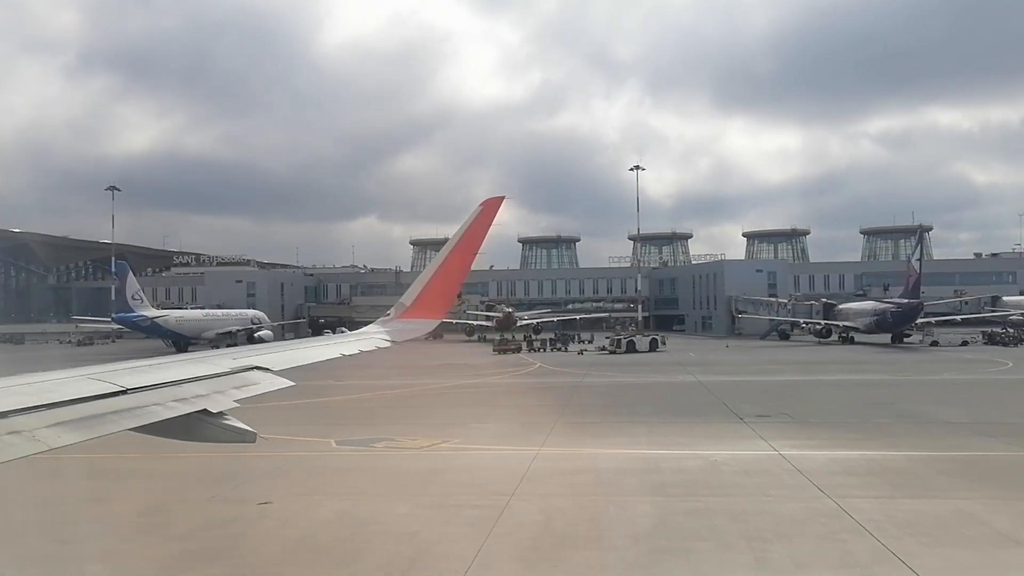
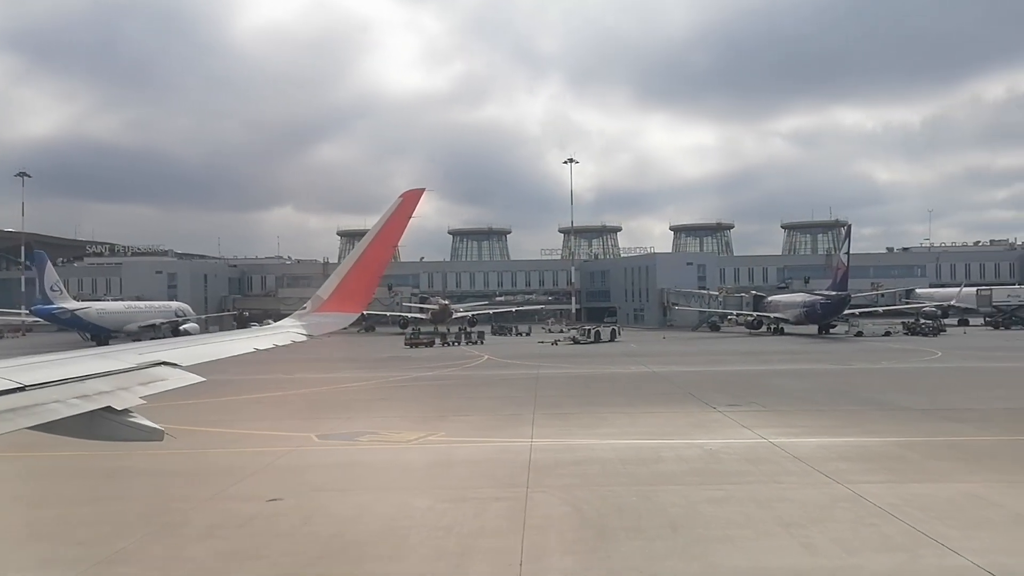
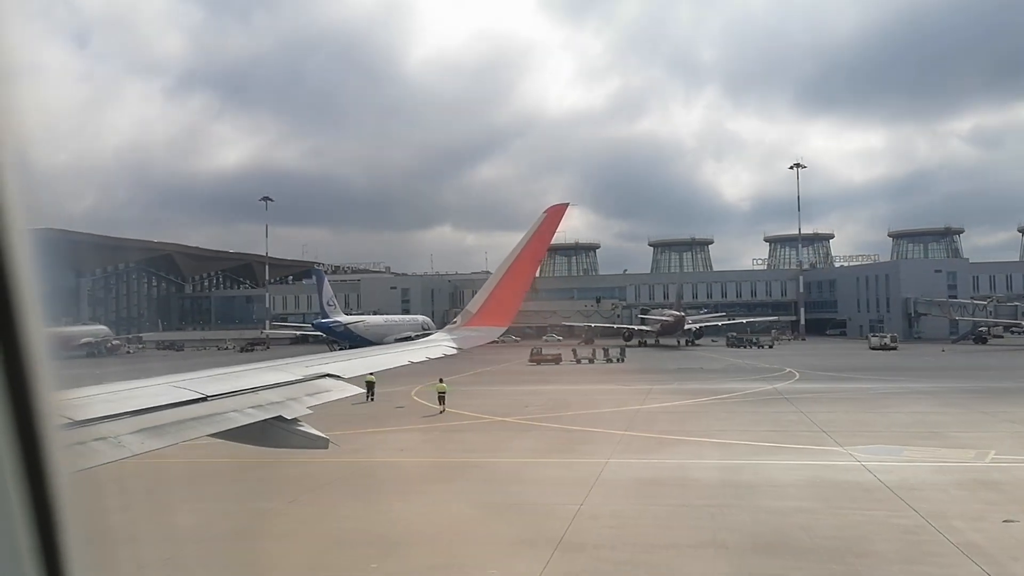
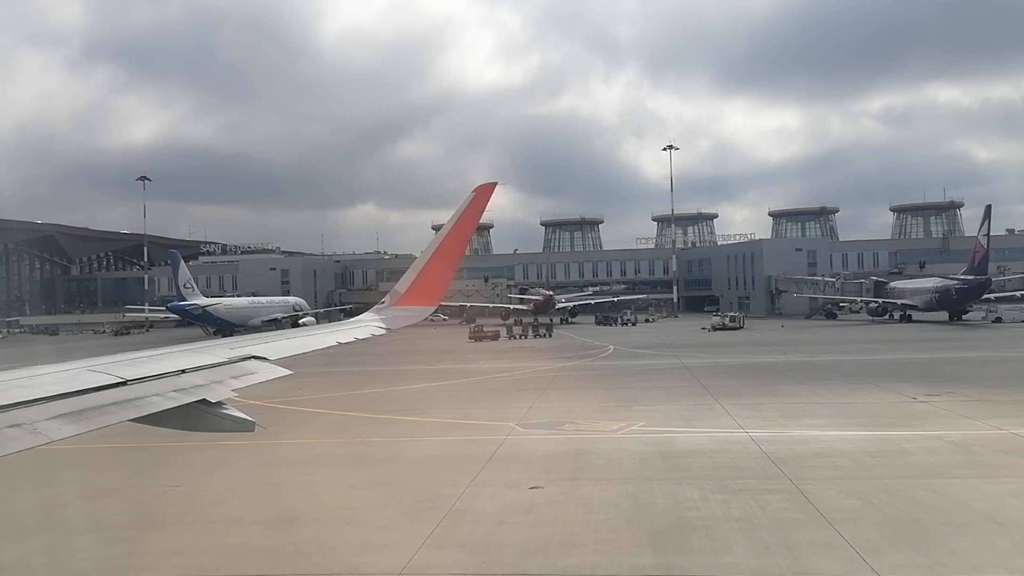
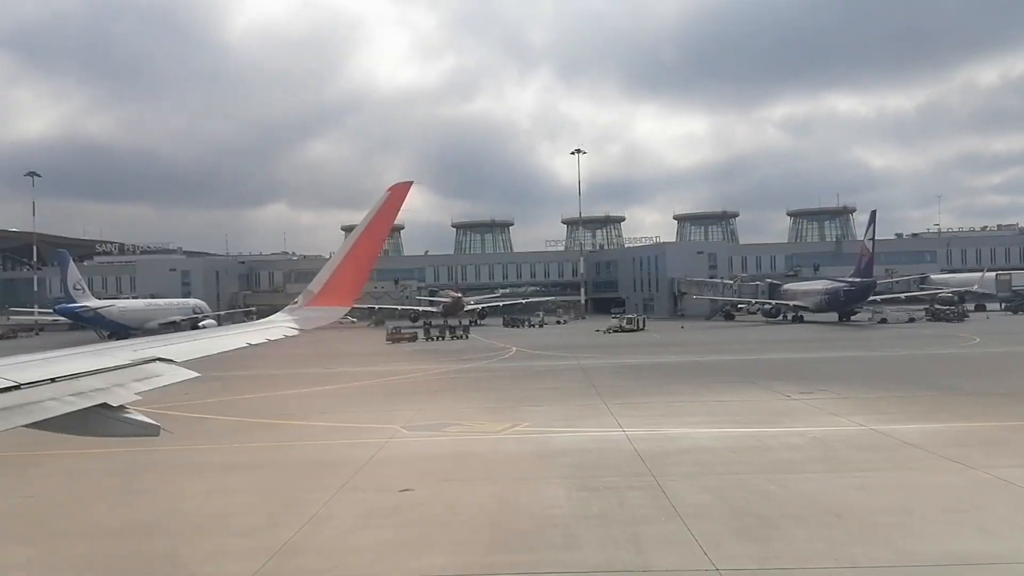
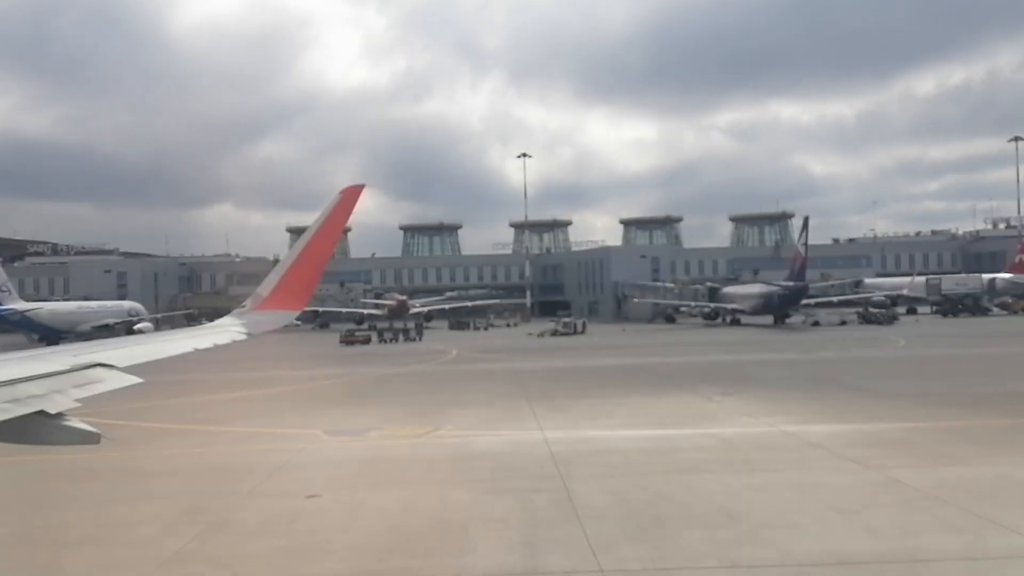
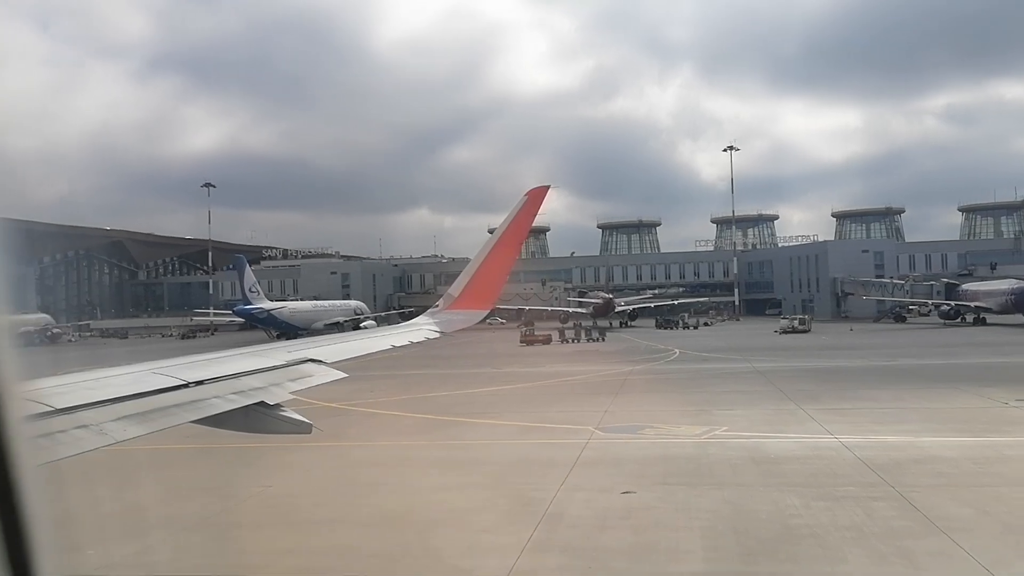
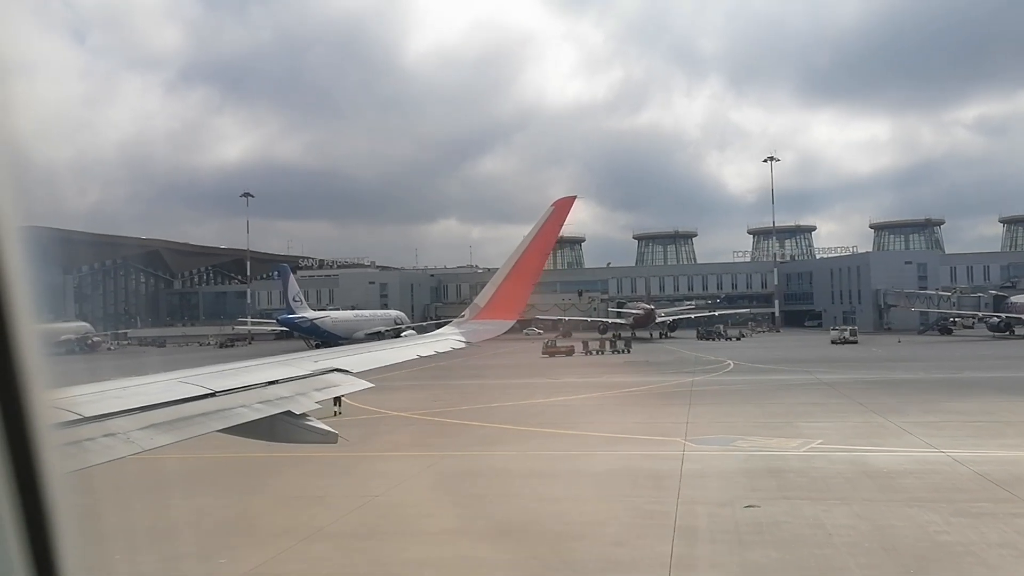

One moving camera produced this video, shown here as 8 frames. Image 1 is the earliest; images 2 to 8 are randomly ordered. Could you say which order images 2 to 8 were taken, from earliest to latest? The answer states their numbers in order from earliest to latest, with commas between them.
2, 6, 5, 4, 7, 8, 3
